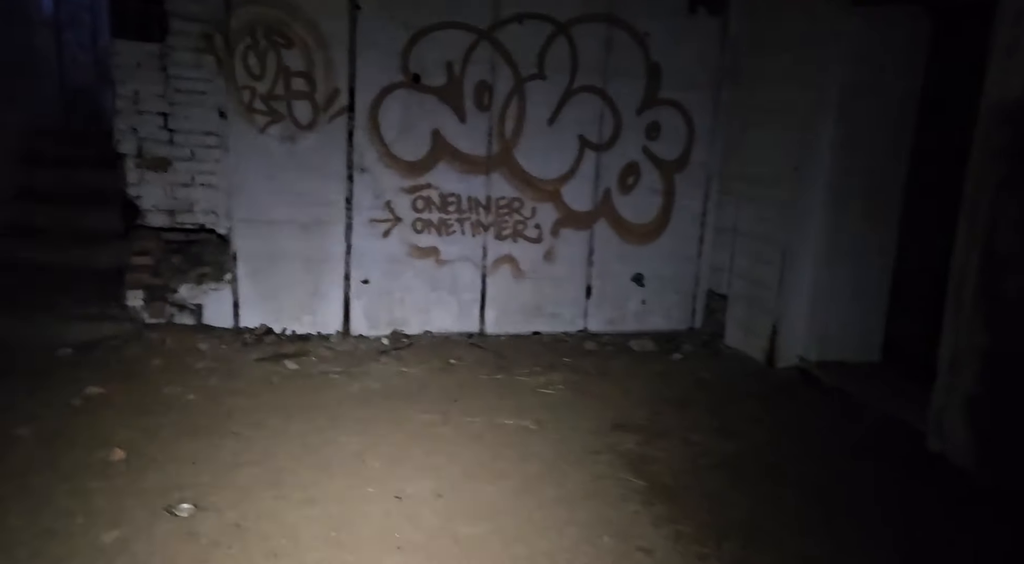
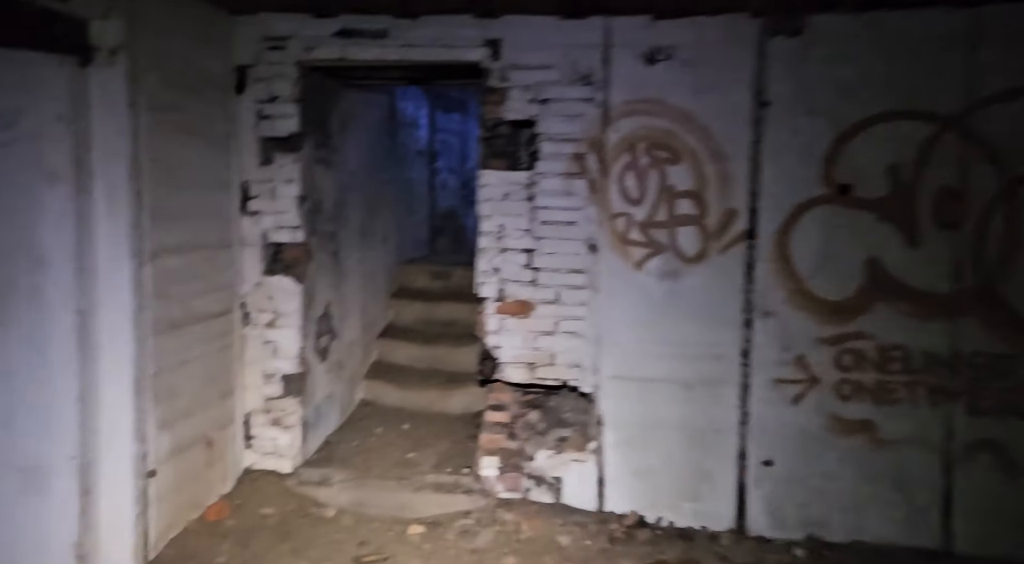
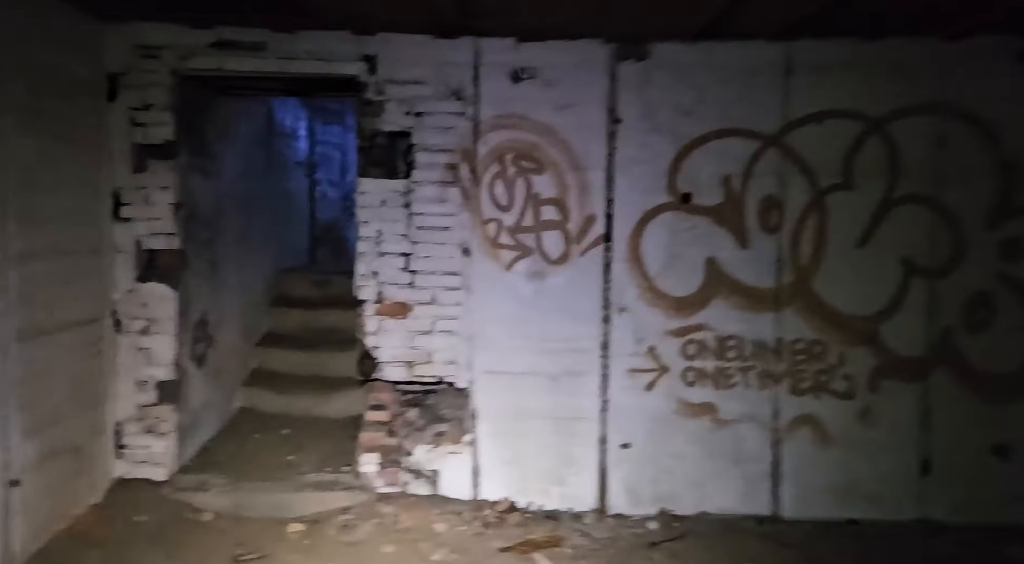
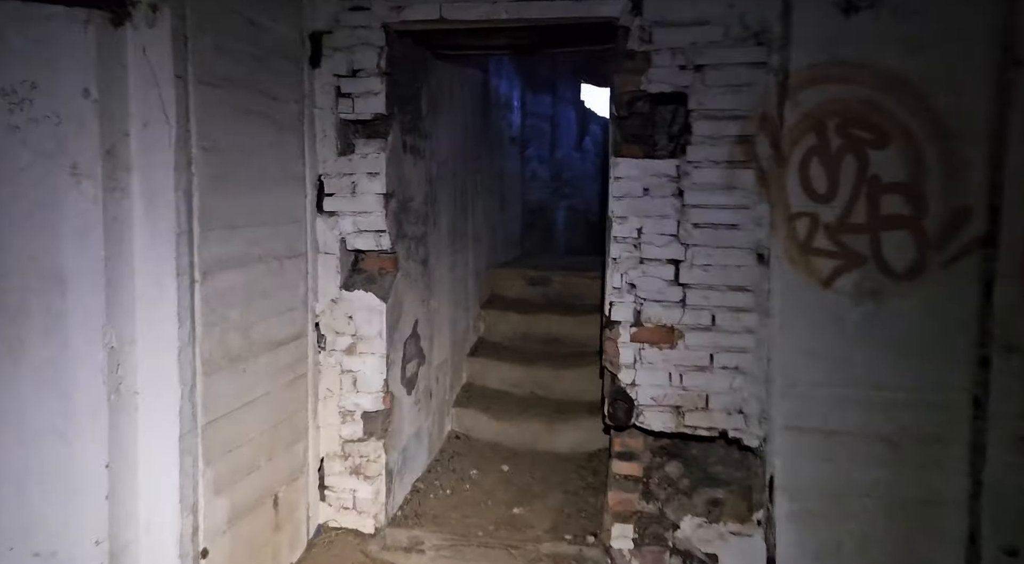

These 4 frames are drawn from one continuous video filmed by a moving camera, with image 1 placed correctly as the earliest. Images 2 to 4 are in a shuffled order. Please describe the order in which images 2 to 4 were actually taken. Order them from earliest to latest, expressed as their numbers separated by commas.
3, 2, 4
